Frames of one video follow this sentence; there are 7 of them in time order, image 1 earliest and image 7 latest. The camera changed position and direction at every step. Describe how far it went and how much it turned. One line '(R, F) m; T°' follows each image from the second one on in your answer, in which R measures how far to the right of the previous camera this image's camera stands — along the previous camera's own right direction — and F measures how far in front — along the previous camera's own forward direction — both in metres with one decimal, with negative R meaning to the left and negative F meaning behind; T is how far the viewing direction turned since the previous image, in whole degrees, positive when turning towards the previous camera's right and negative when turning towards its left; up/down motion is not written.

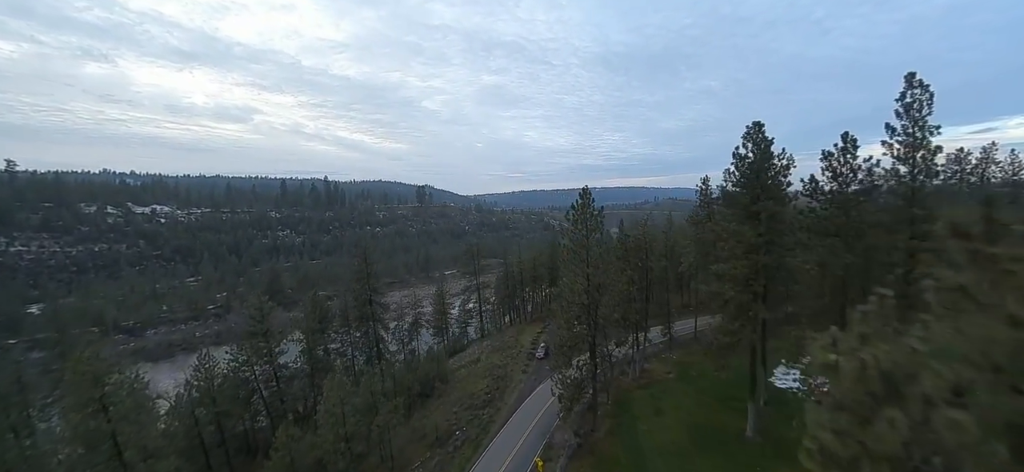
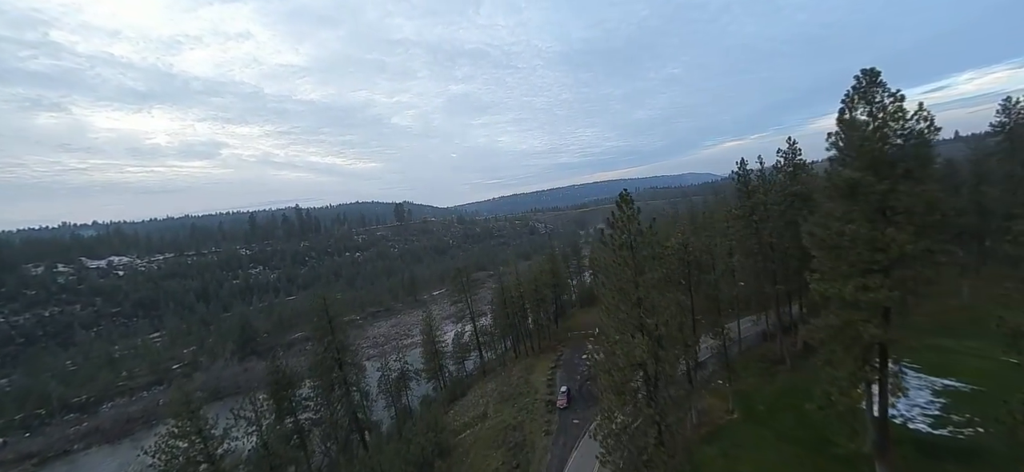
(-1.0, +8.5) m; +3°
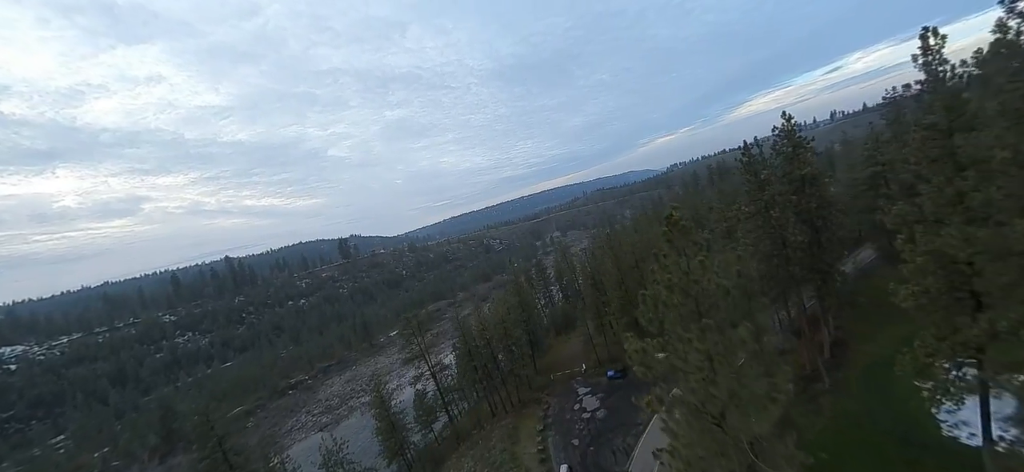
(+0.3, +8.4) m; +7°
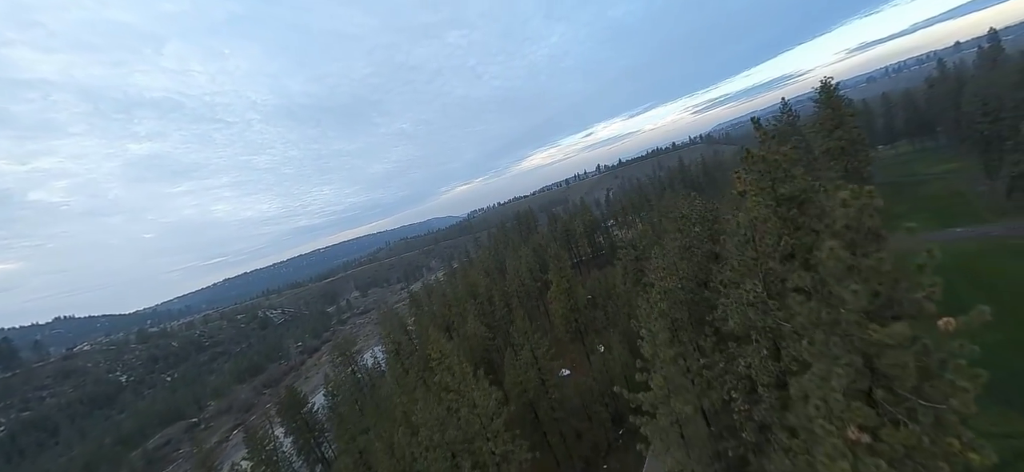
(+7.3, +20.1) m; +28°
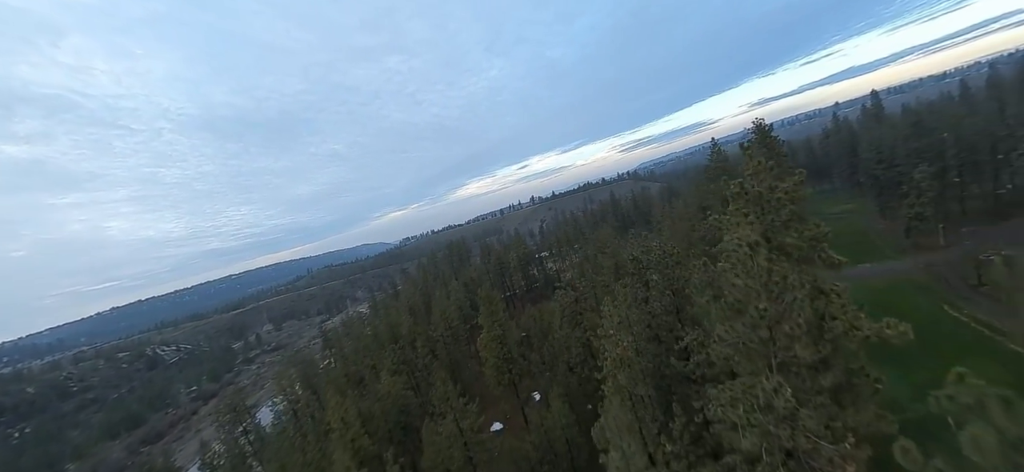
(+0.8, +3.4) m; +9°
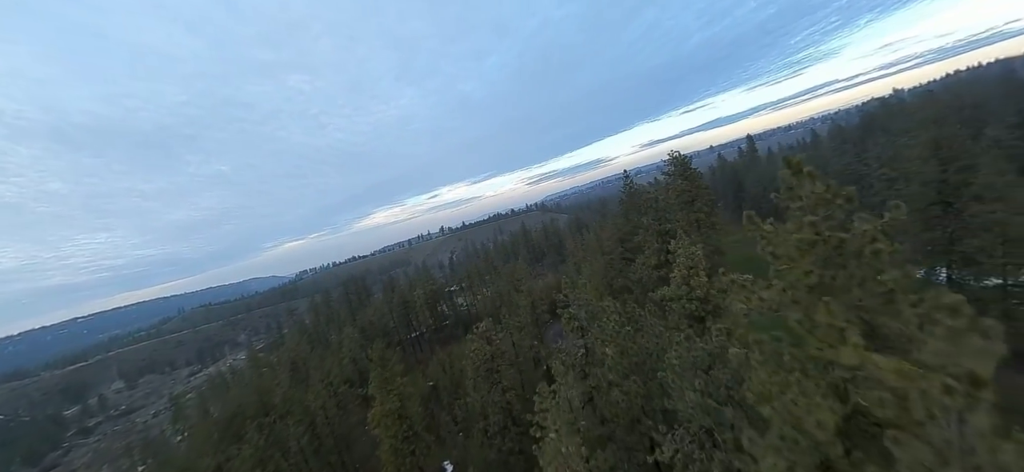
(+0.7, +3.5) m; +12°
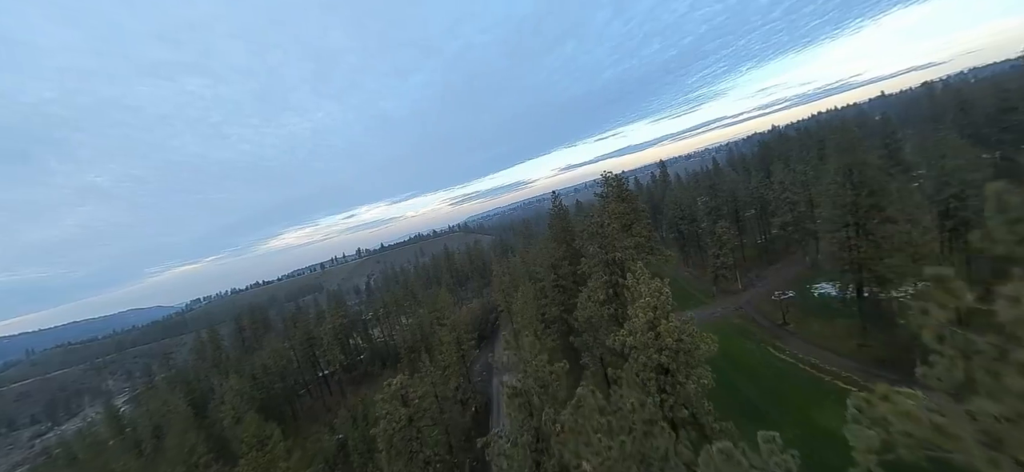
(+0.2, +2.8) m; +11°
